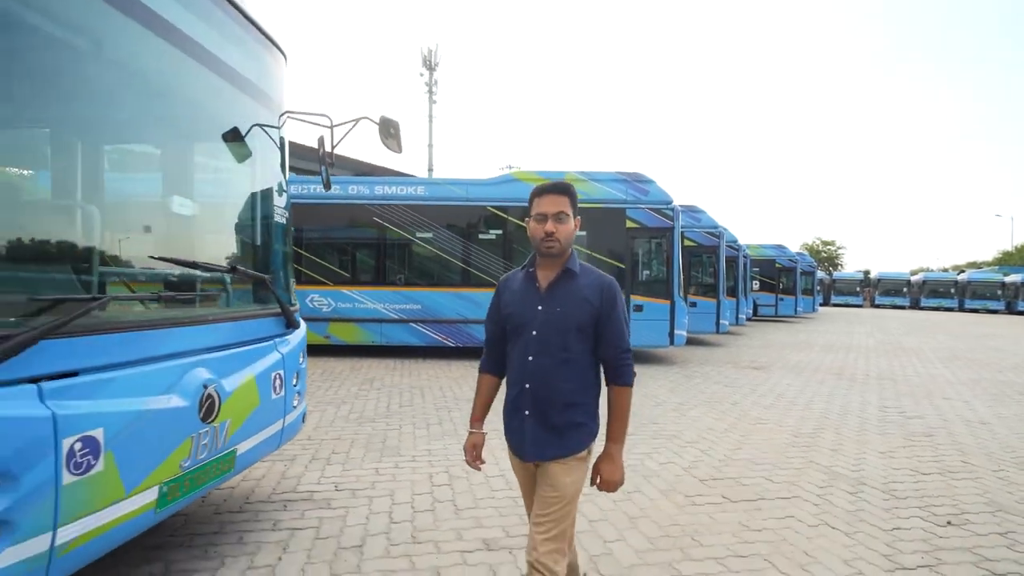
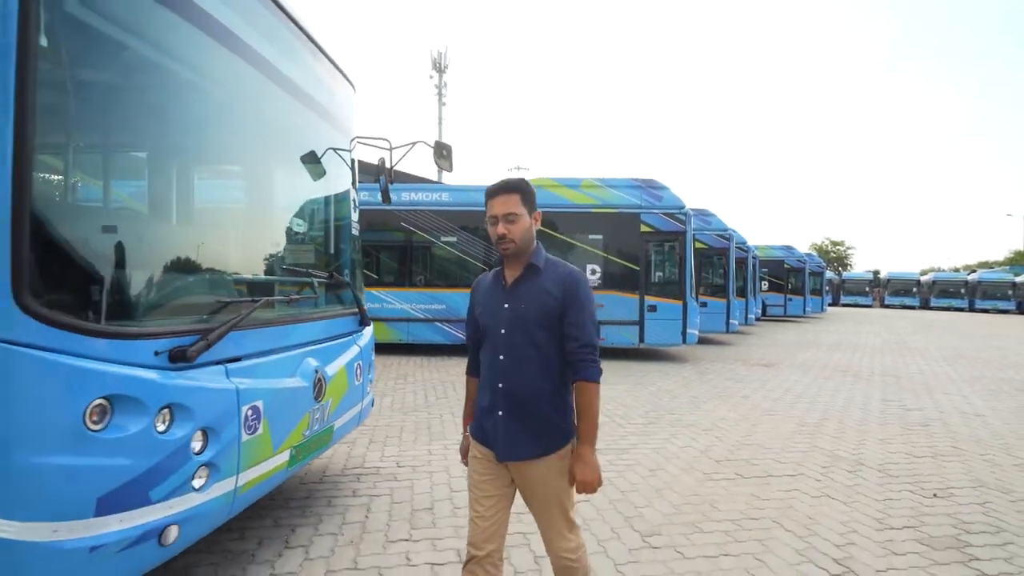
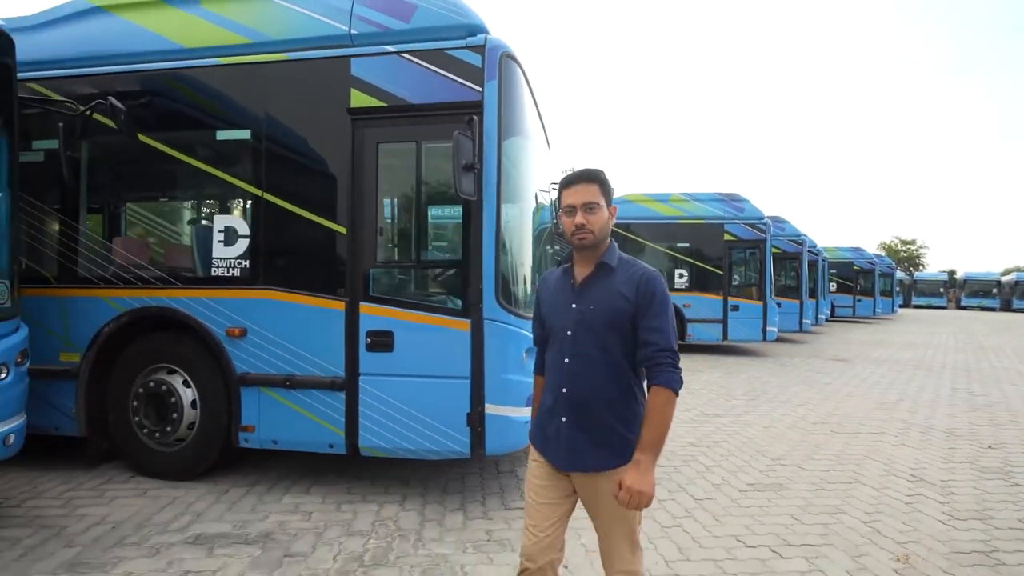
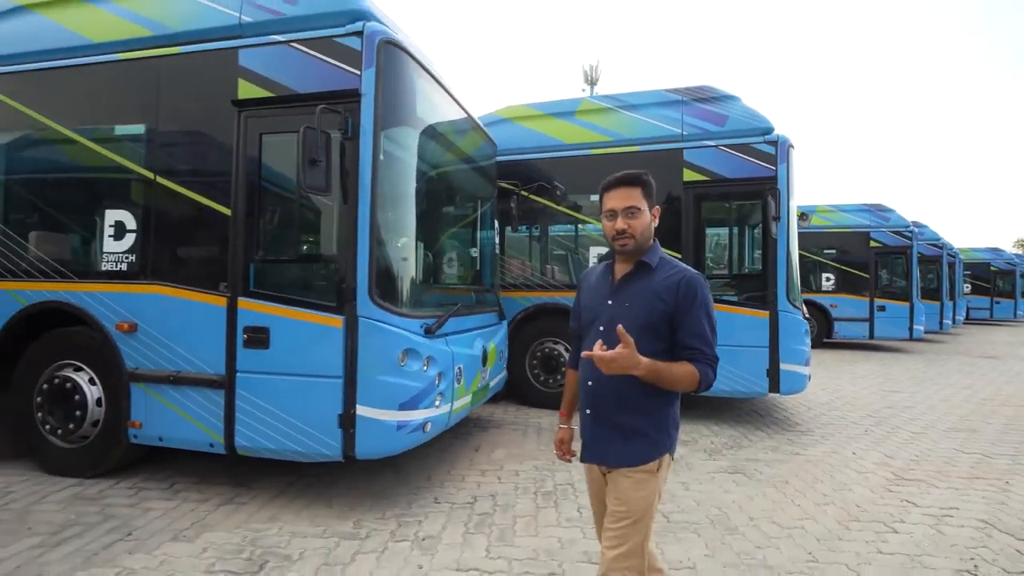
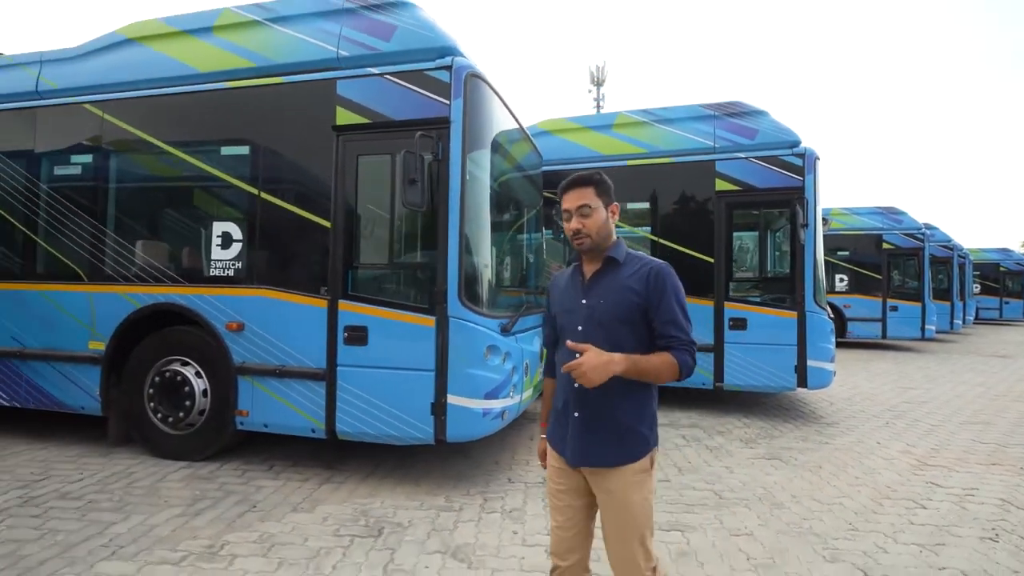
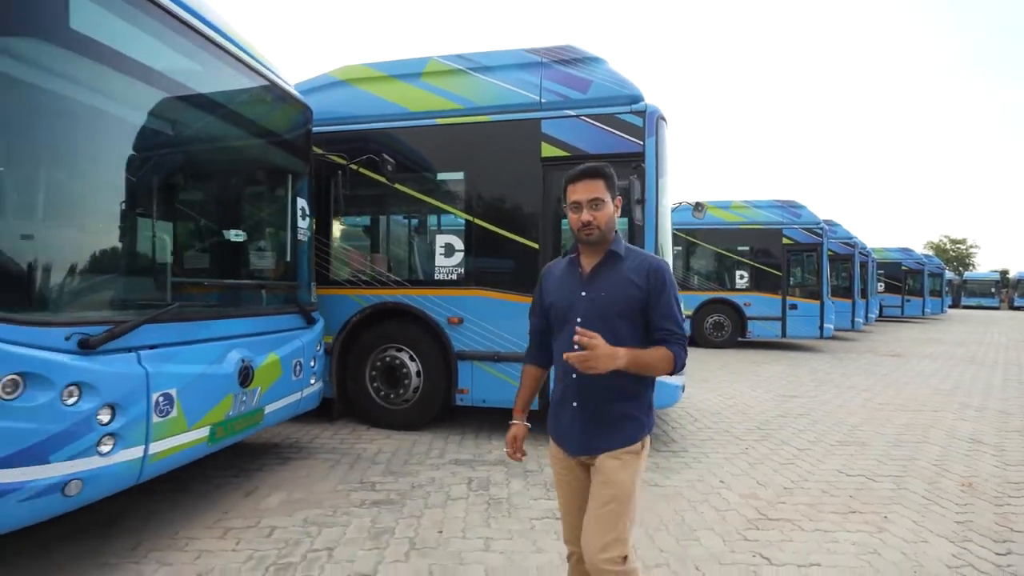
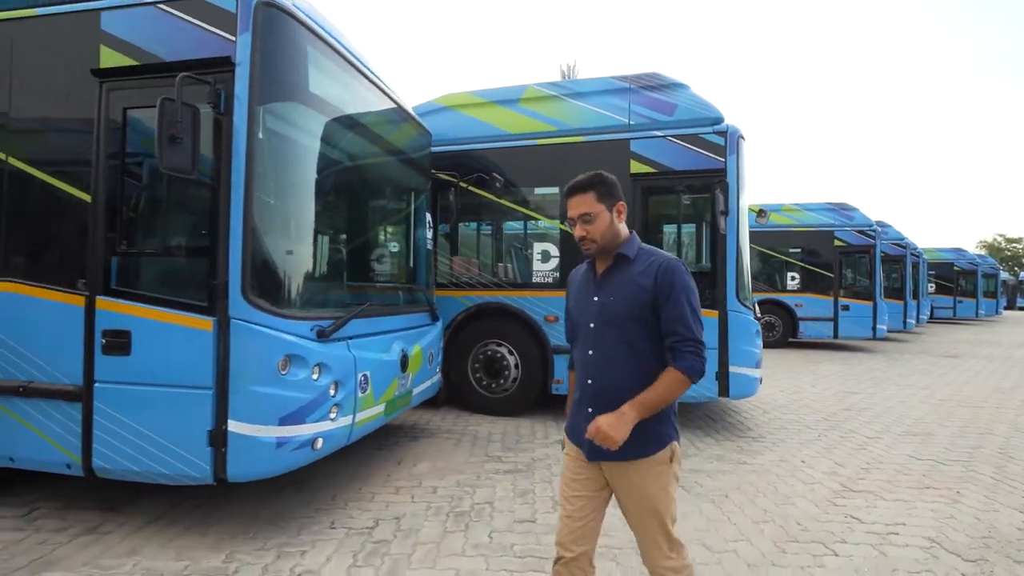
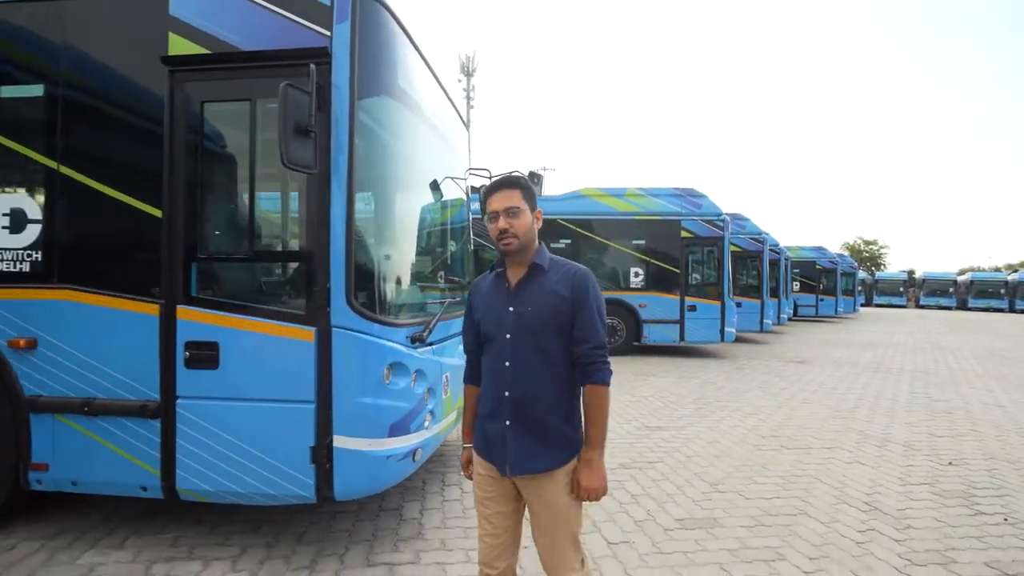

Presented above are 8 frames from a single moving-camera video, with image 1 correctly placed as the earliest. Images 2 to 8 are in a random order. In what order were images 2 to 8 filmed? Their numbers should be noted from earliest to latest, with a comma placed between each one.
2, 8, 3, 6, 7, 4, 5
